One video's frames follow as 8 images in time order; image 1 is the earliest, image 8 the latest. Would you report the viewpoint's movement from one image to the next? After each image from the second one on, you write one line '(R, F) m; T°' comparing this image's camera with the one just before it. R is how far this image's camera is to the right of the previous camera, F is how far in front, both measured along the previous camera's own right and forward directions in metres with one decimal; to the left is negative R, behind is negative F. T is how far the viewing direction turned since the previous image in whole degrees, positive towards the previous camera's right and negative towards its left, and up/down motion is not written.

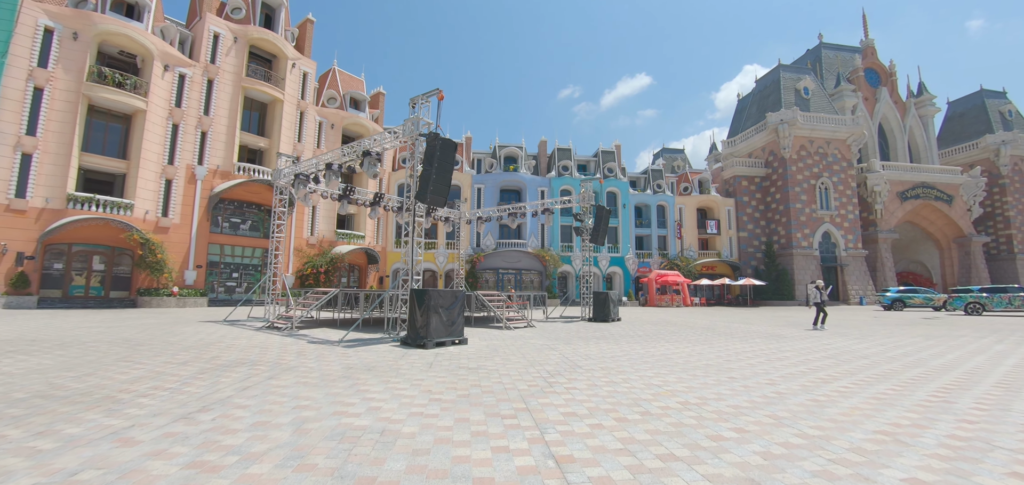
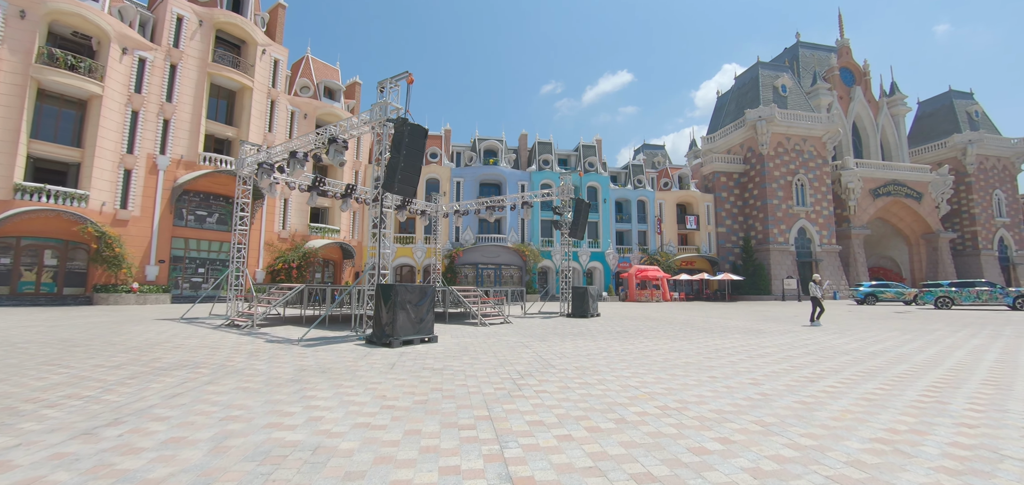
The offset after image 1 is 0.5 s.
(+0.2, +0.6) m; +2°
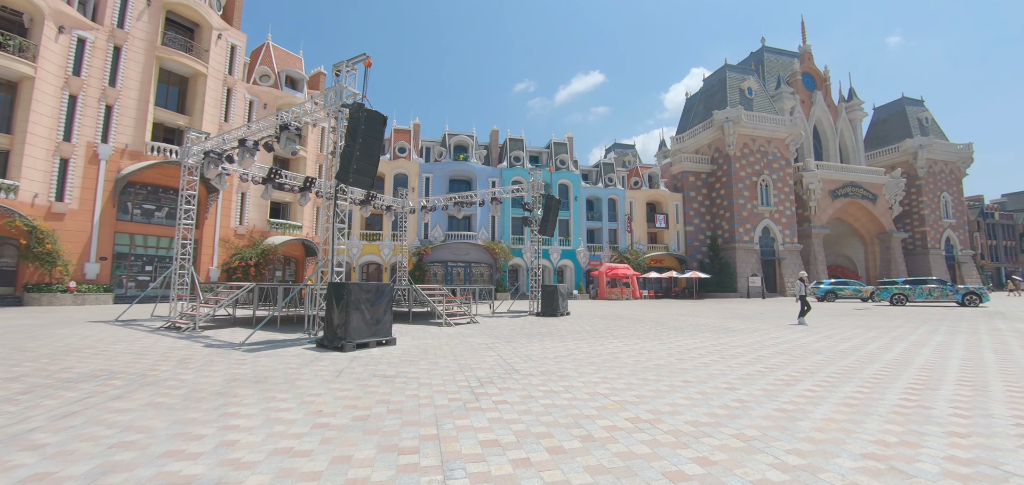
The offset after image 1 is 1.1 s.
(+0.2, +0.6) m; +4°
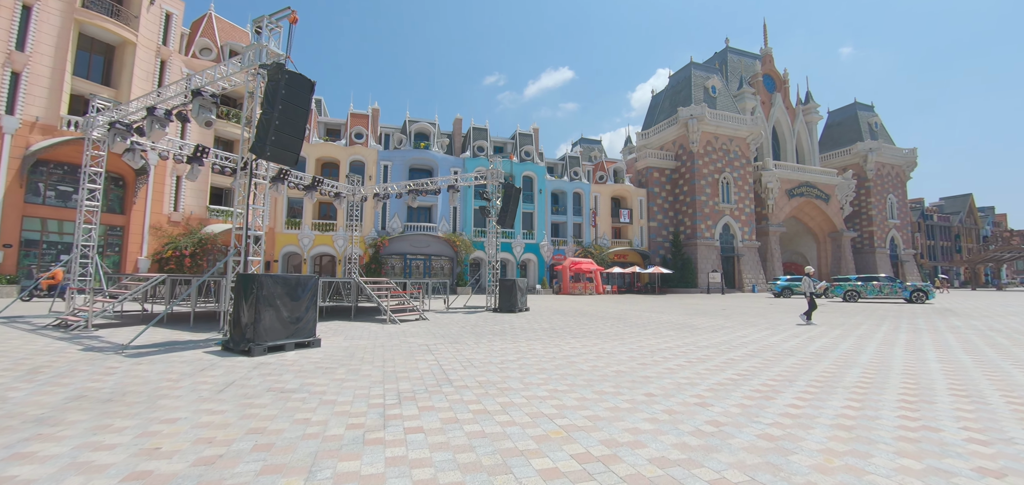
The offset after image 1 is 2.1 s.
(+0.4, +1.1) m; +5°
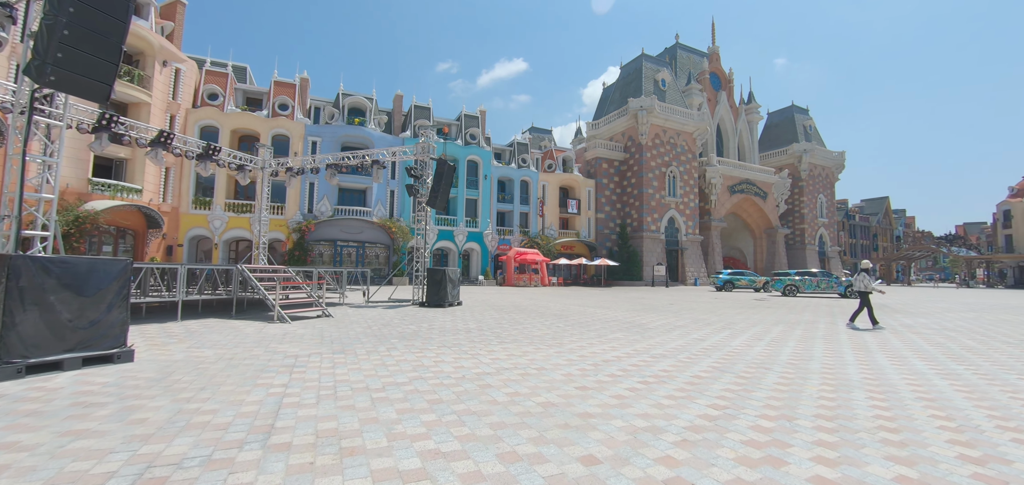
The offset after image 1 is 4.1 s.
(+0.7, +2.0) m; +7°
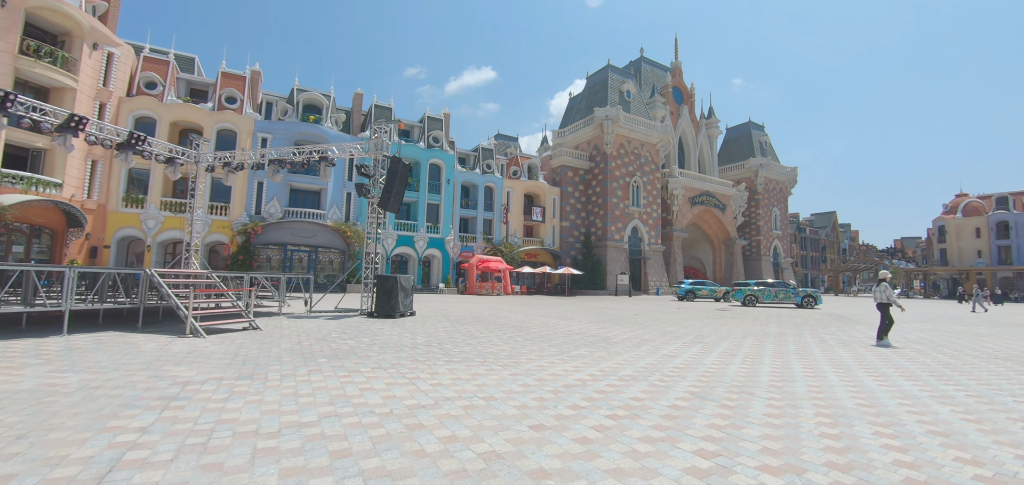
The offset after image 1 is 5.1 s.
(+0.2, +0.9) m; +5°
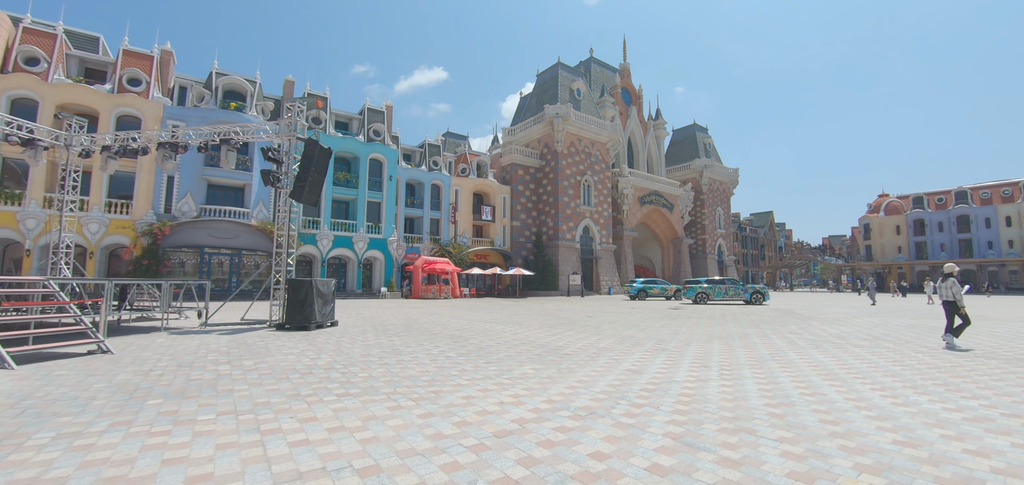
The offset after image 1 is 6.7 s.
(+0.4, +1.5) m; +6°
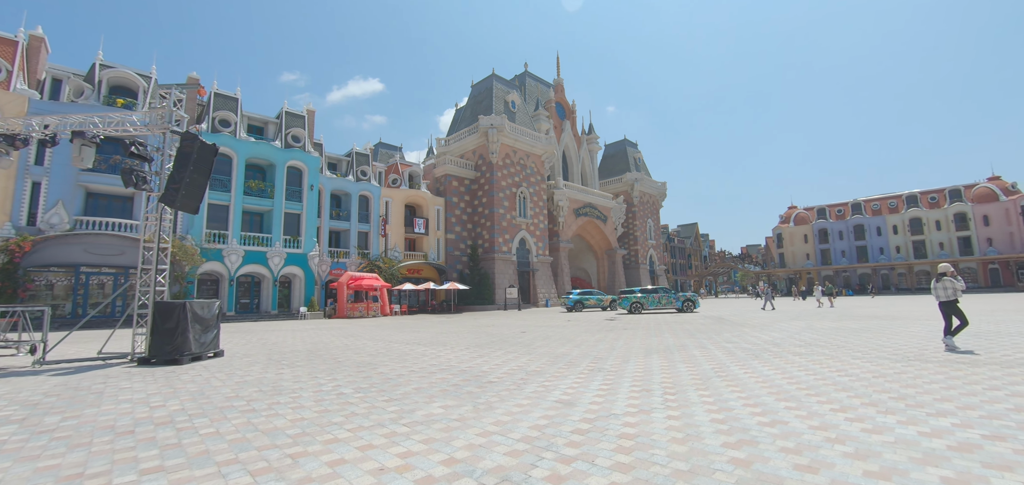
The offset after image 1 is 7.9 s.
(+0.4, +1.0) m; +8°
